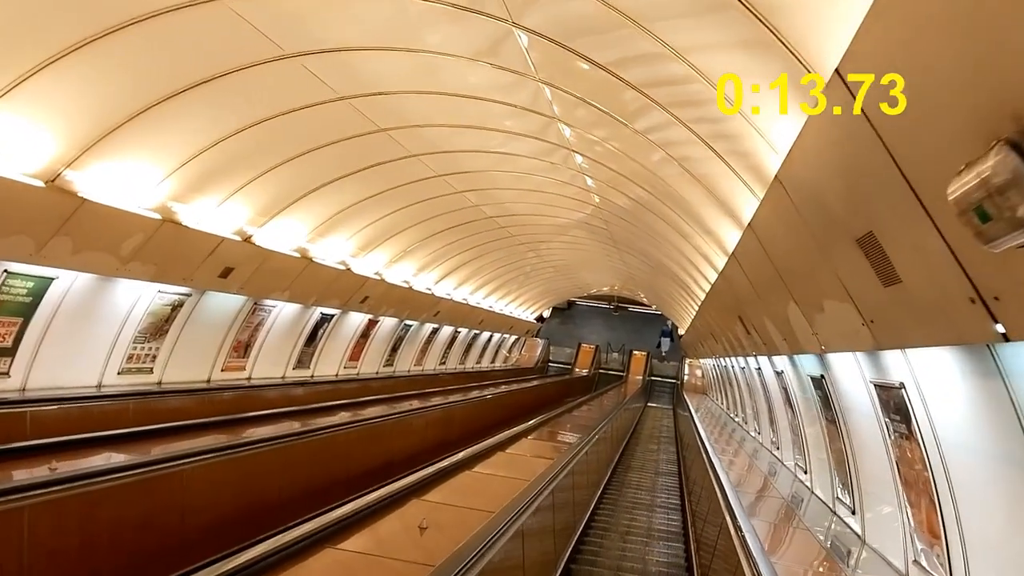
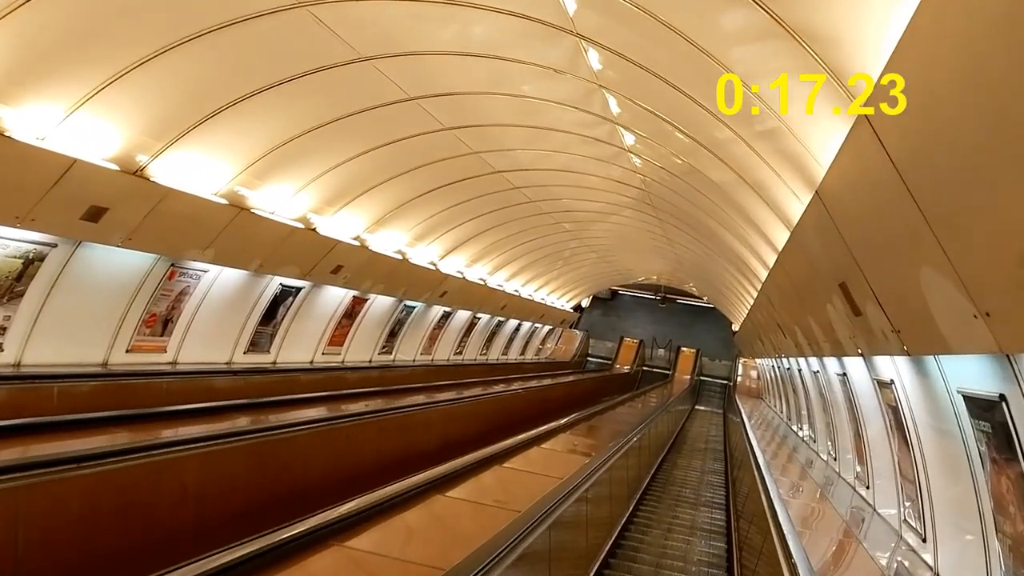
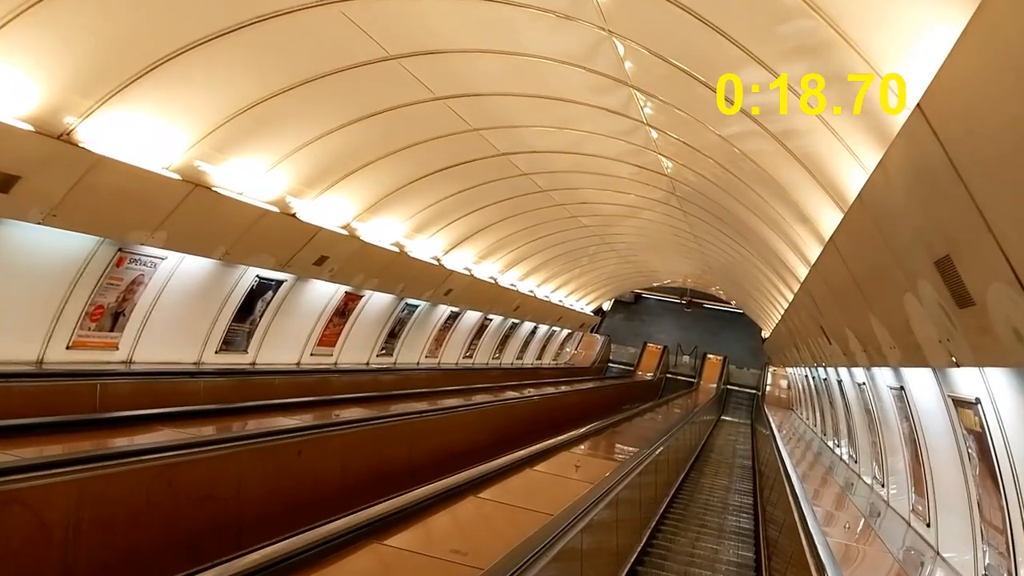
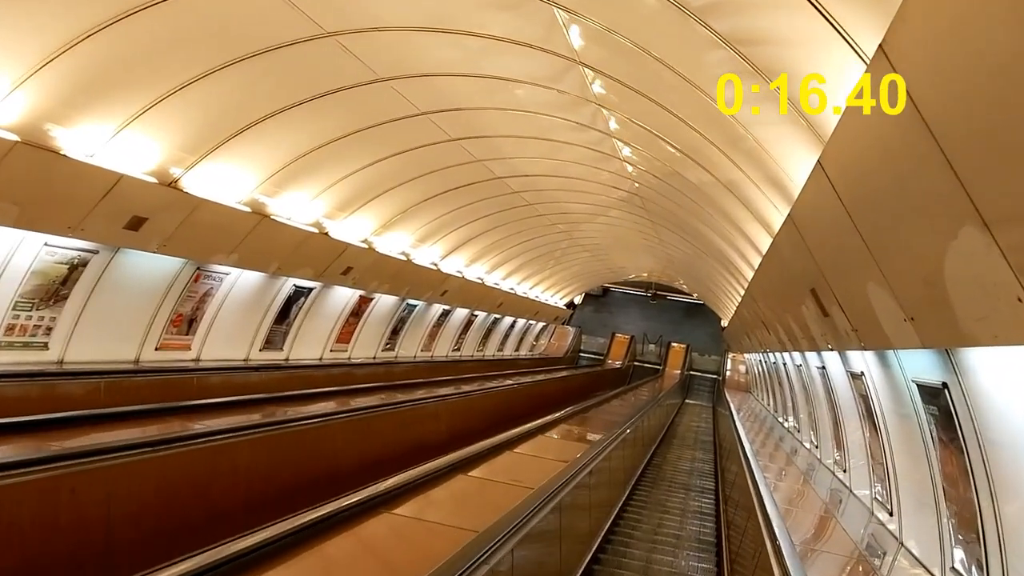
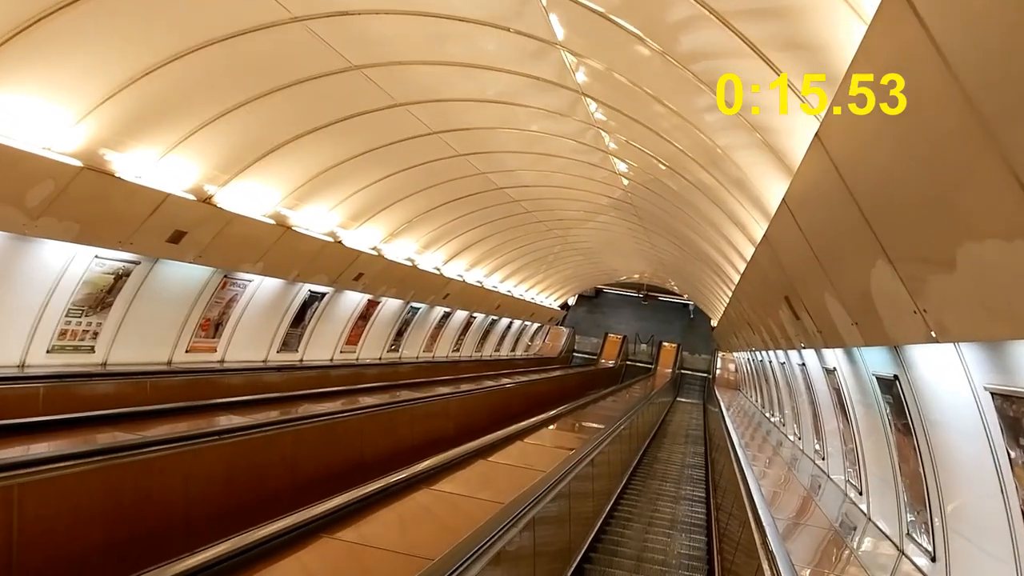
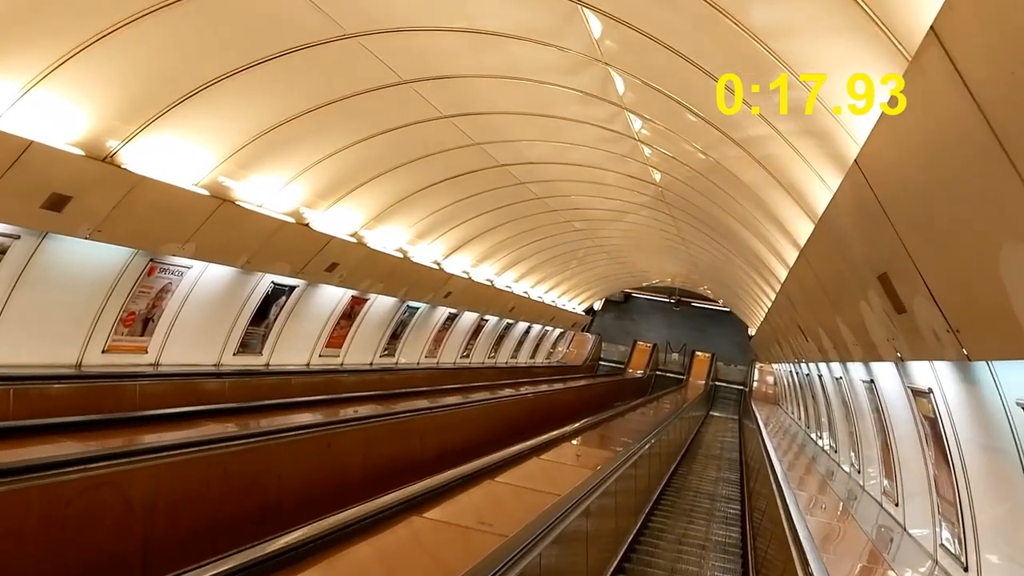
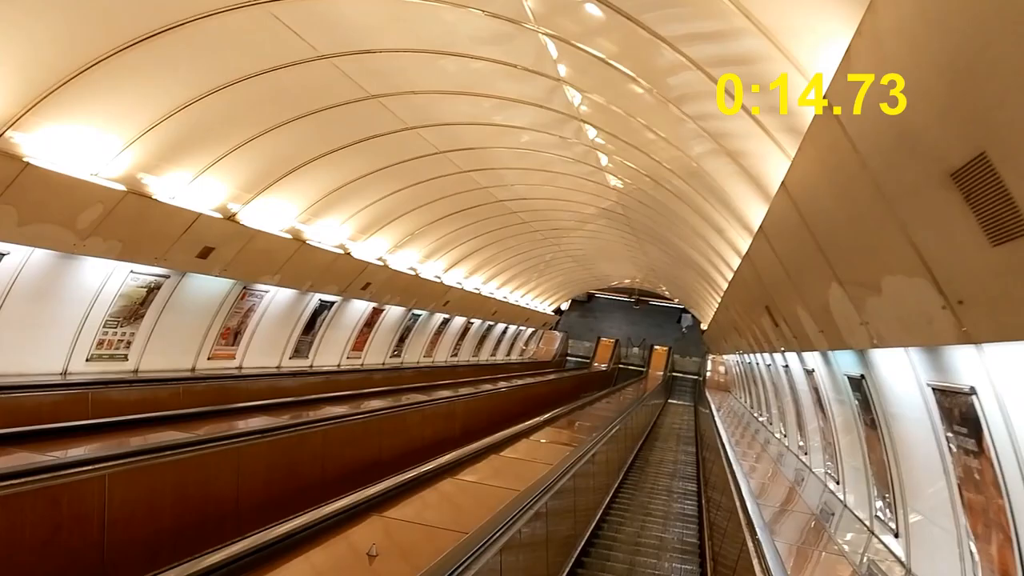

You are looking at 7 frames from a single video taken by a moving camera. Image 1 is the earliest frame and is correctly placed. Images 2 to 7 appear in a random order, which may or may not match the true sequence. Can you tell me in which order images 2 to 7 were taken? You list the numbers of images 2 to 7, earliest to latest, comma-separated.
7, 5, 4, 2, 6, 3
